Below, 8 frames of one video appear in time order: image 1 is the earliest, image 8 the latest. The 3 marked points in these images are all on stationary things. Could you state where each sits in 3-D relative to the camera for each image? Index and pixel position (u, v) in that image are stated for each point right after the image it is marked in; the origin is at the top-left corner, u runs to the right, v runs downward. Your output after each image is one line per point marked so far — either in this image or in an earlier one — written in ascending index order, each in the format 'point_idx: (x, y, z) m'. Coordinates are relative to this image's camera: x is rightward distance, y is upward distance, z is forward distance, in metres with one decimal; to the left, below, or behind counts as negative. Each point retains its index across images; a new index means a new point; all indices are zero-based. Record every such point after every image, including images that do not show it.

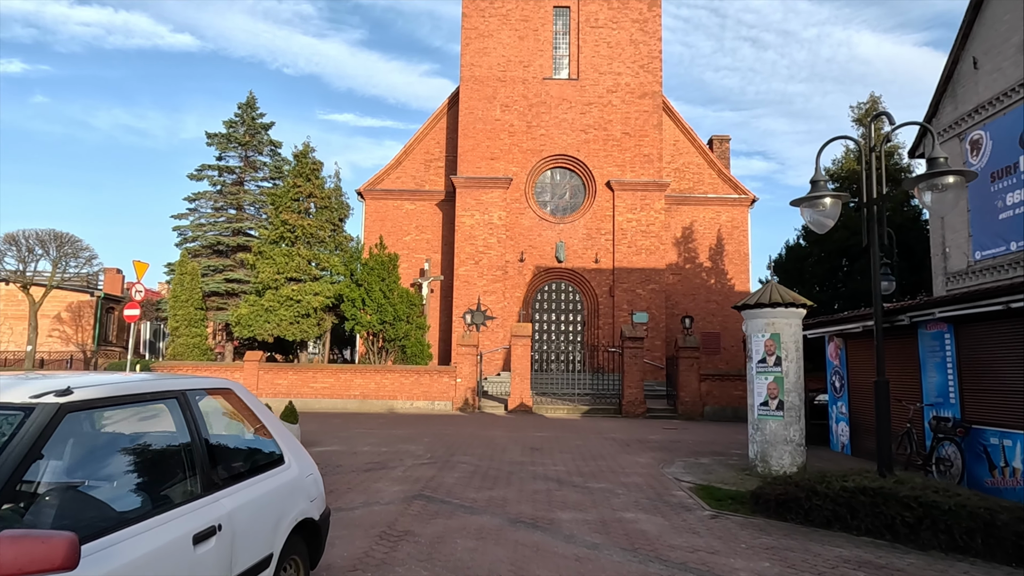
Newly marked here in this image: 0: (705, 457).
0: (+3.4, -2.9, +11.4) m
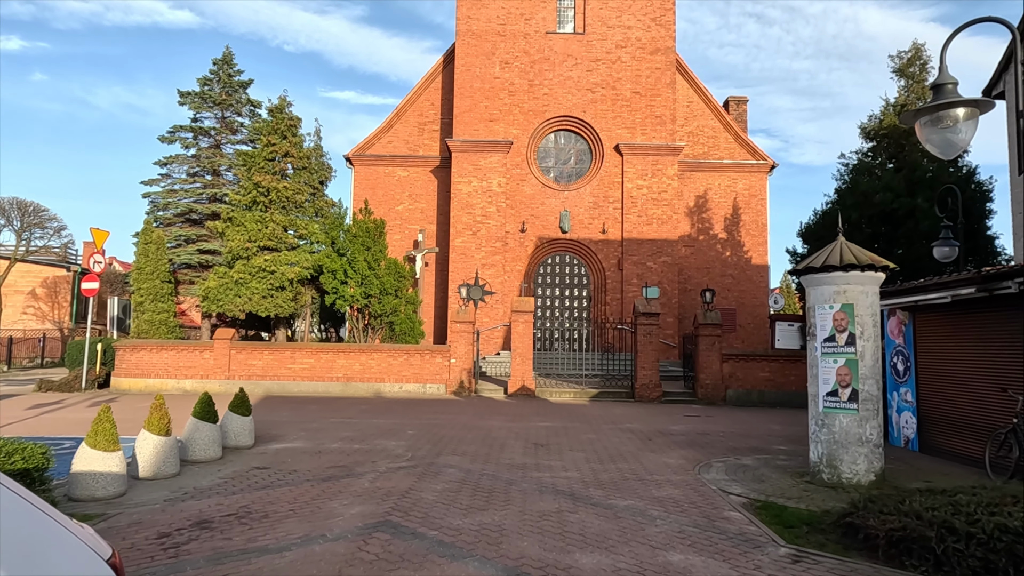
0: (+3.4, -2.4, +9.3) m
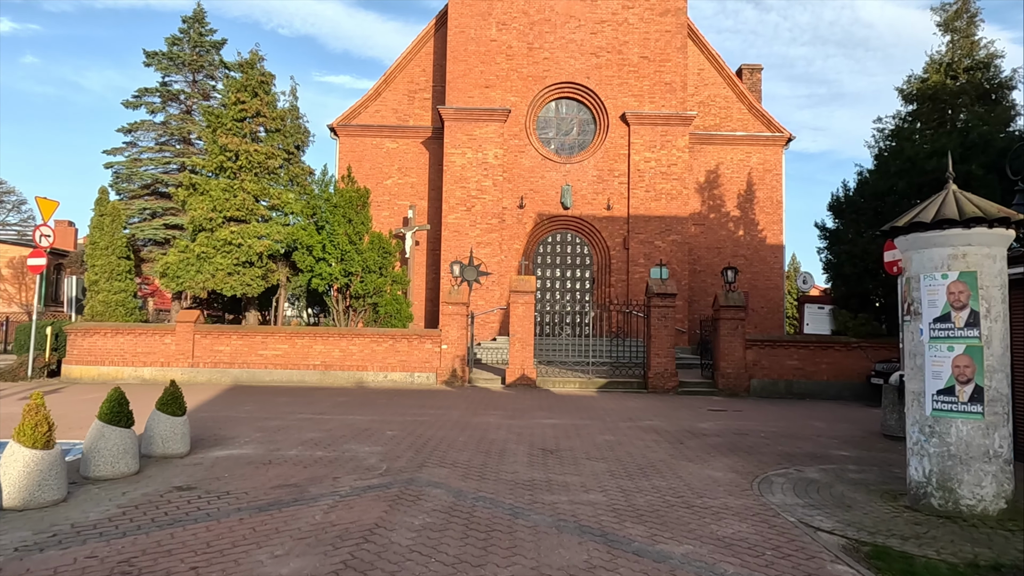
0: (+3.4, -2.0, +7.4) m
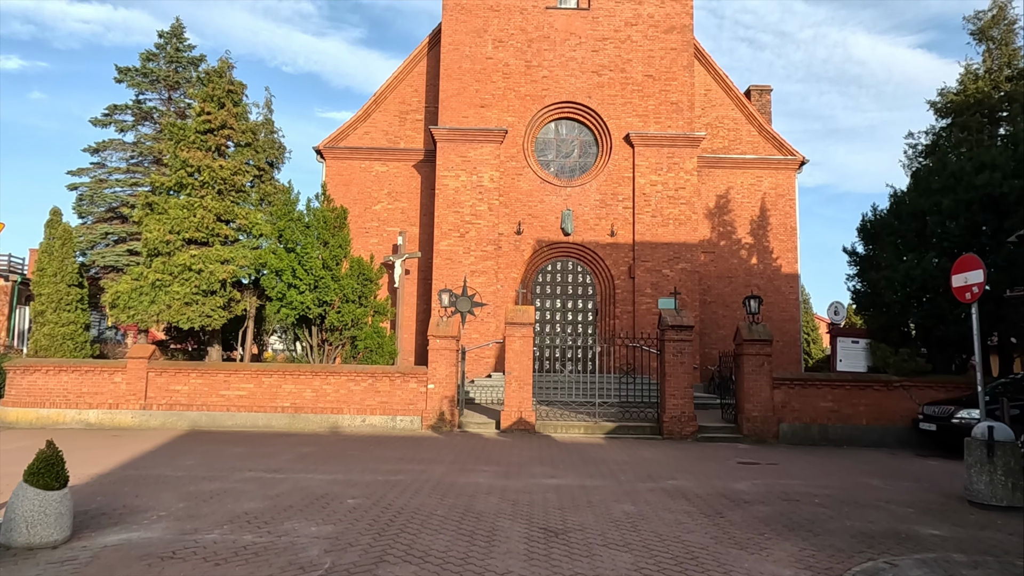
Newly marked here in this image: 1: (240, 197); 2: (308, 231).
0: (+3.3, -2.3, +5.5) m
1: (-6.6, +2.2, +16.0) m
2: (-4.7, +1.3, +15.0) m
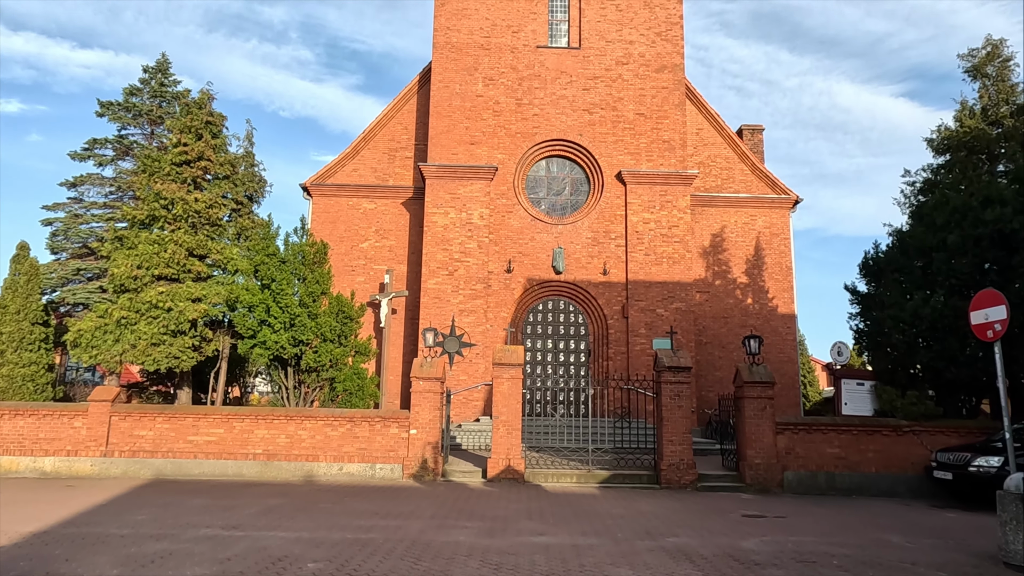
0: (+3.2, -2.5, +4.7) m
1: (-6.9, +1.3, +15.3) m
2: (-5.0, +0.5, +14.4) m
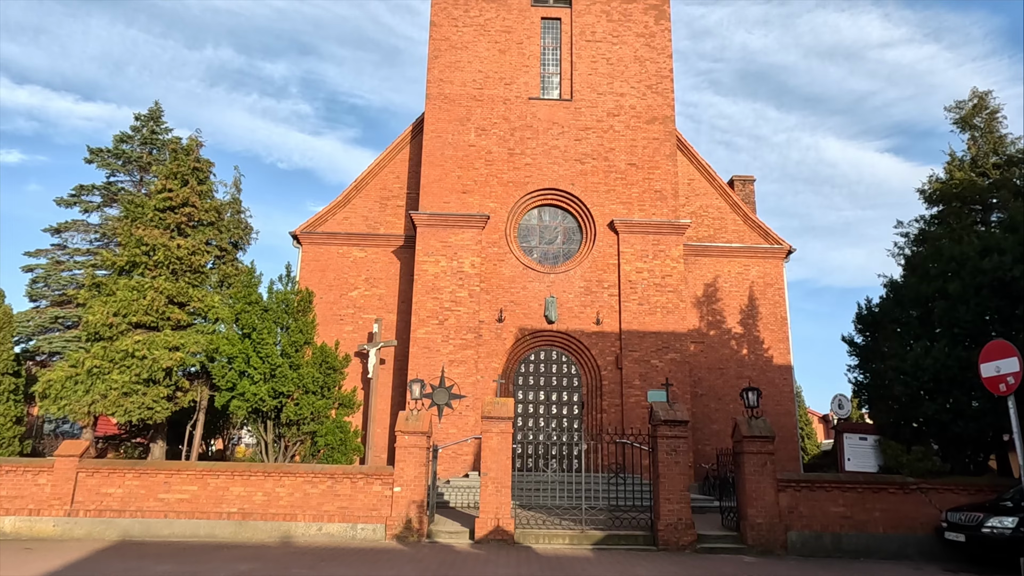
0: (+3.0, -2.9, +4.2) m
1: (-7.1, +0.2, +14.9) m
2: (-5.2, -0.6, +13.9) m
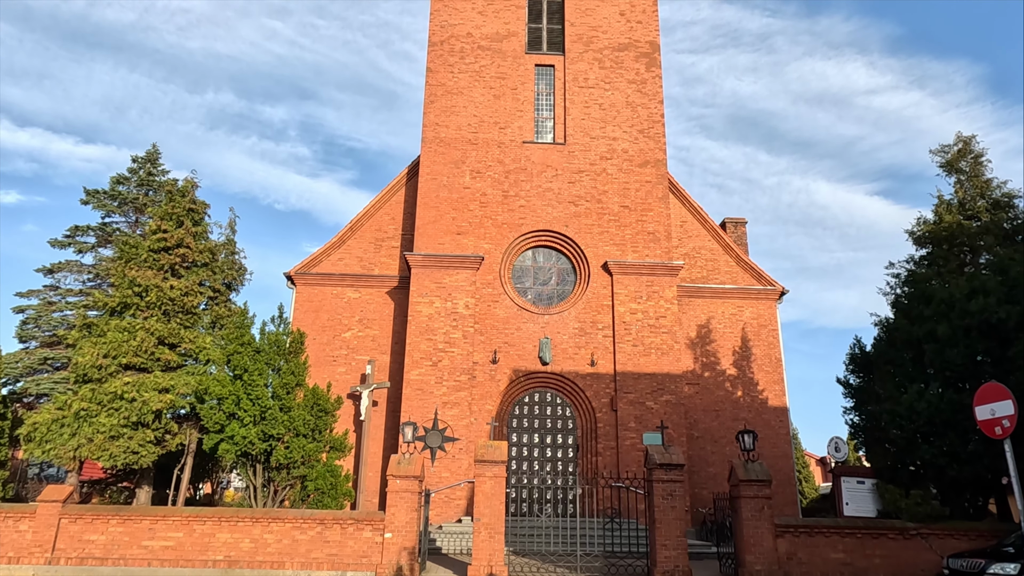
0: (+3.0, -3.1, +4.0) m
1: (-7.2, -0.7, +14.9) m
2: (-5.3, -1.4, +13.8) m
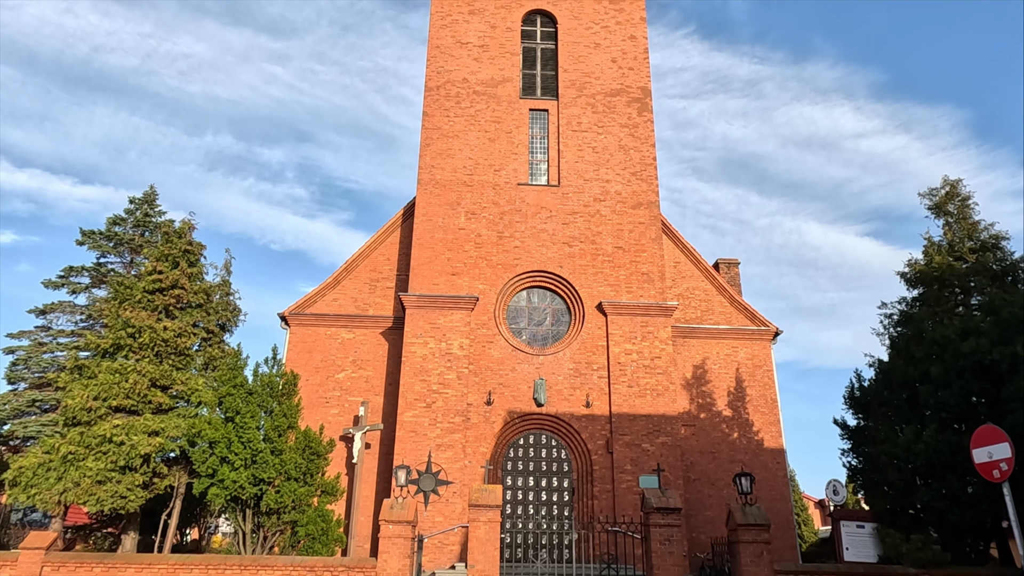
0: (+3.0, -3.4, +3.9) m
1: (-7.3, -1.6, +14.8) m
2: (-5.4, -2.3, +13.7) m
